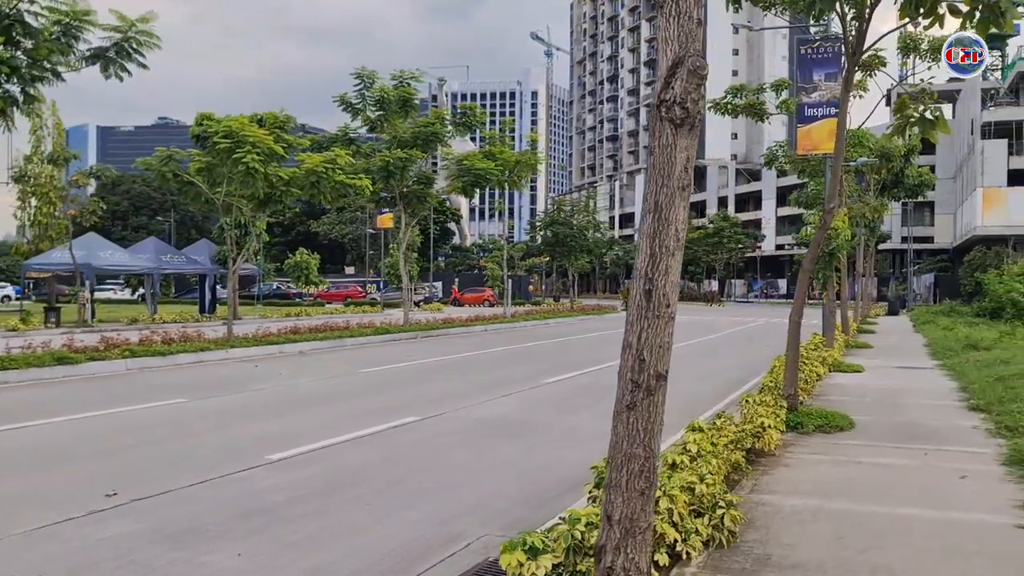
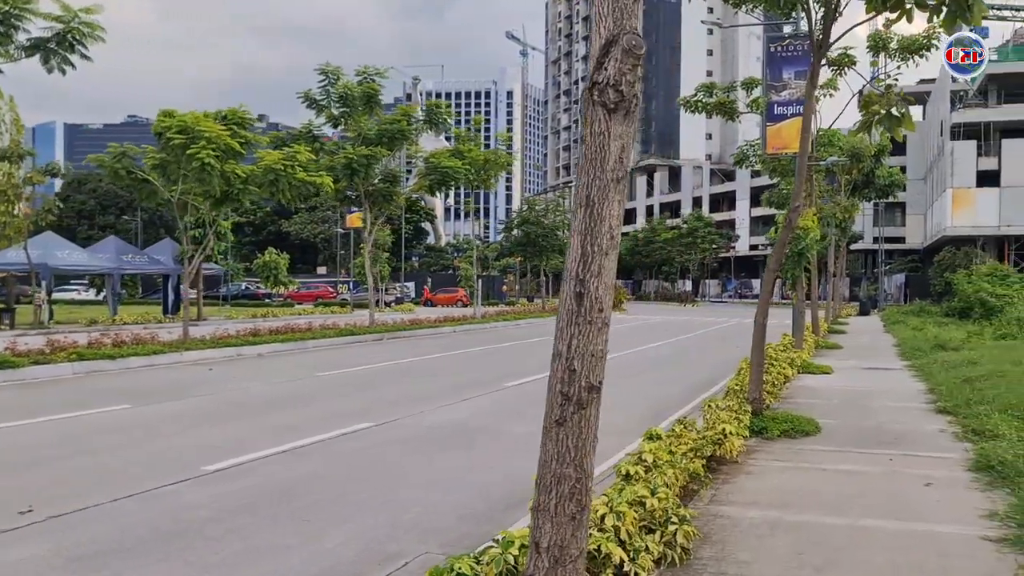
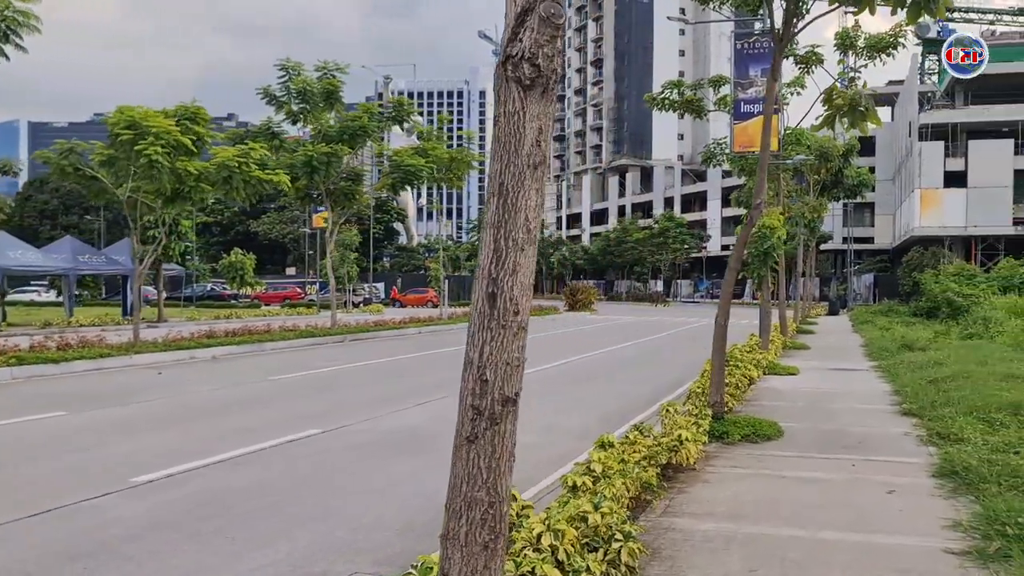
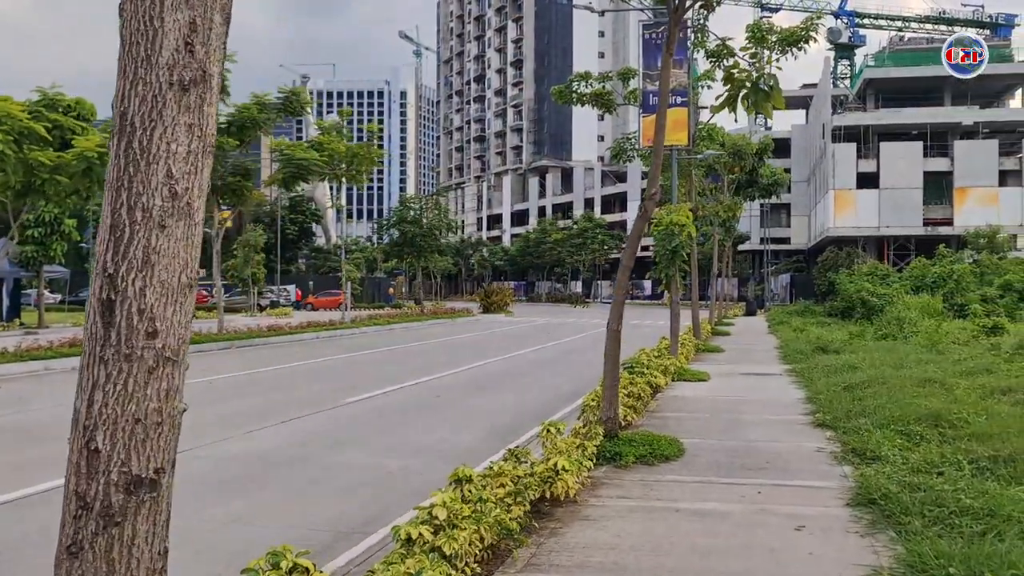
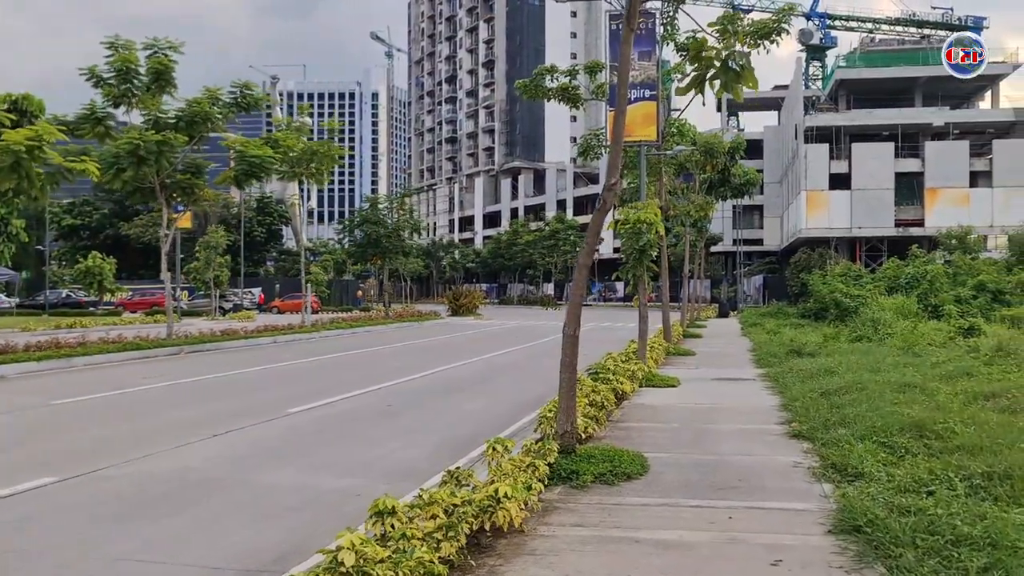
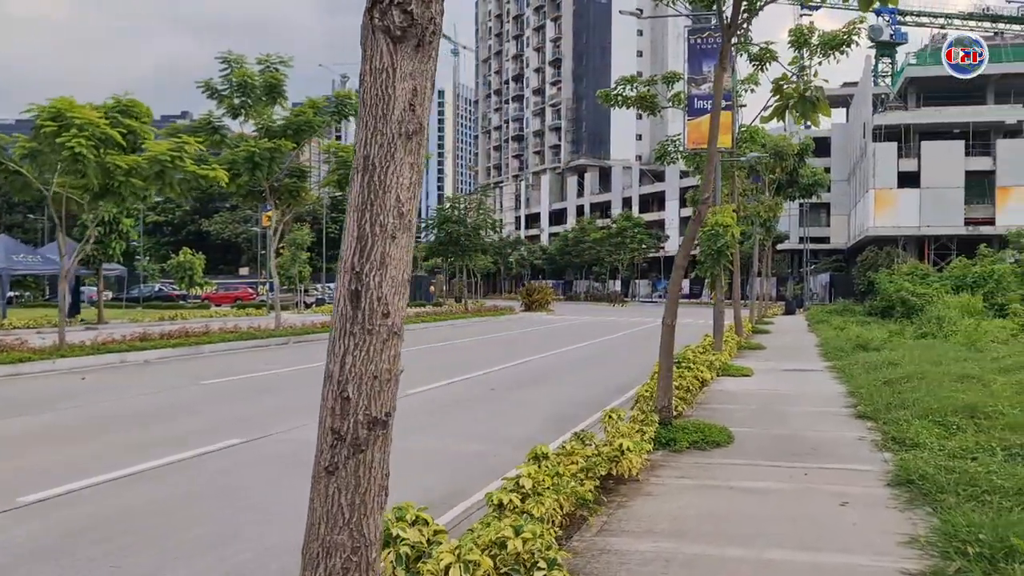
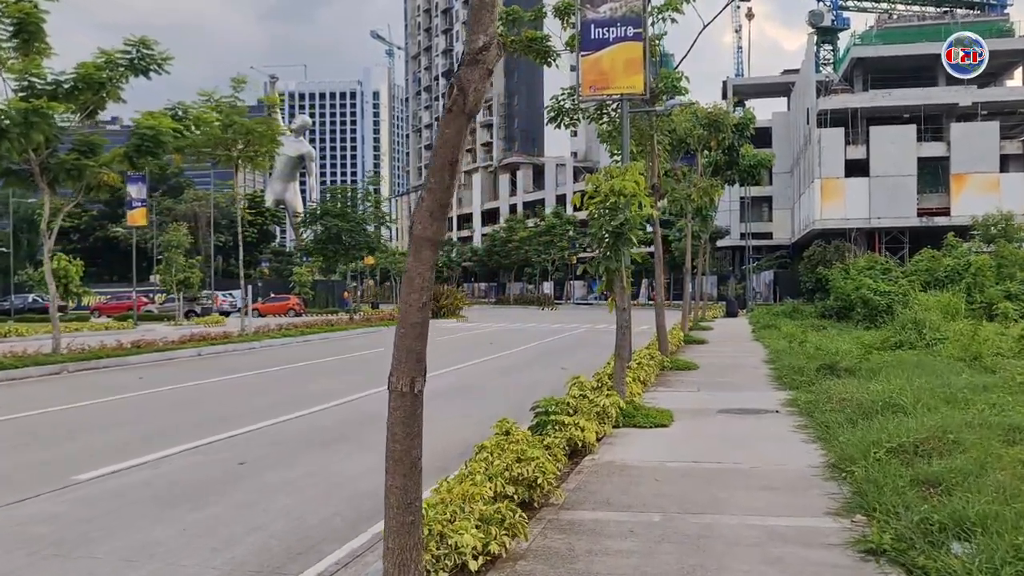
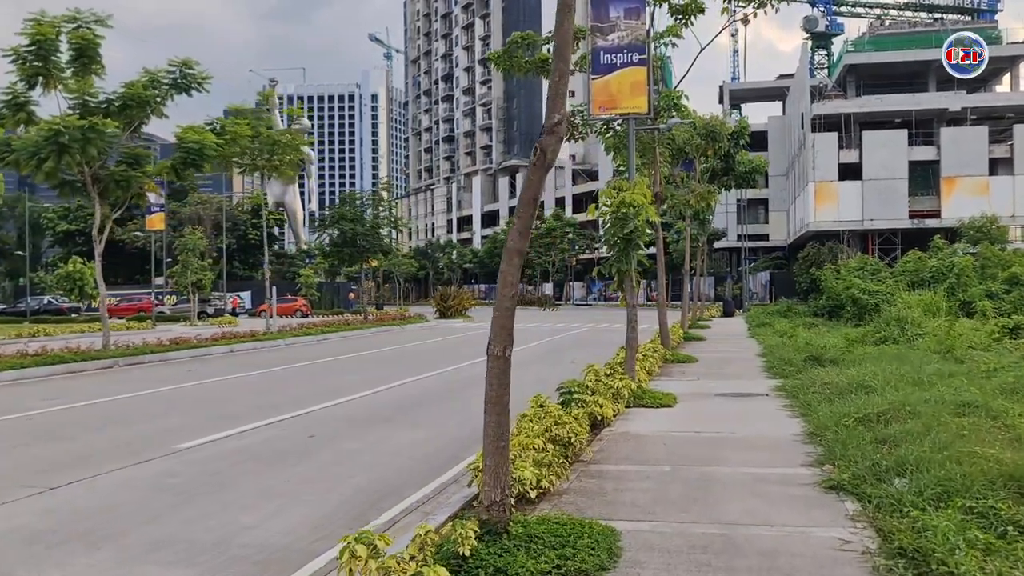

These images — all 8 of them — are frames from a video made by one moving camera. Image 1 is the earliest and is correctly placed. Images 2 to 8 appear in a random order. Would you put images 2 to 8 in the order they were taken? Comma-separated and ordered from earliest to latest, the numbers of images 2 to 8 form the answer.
2, 3, 6, 4, 5, 8, 7
